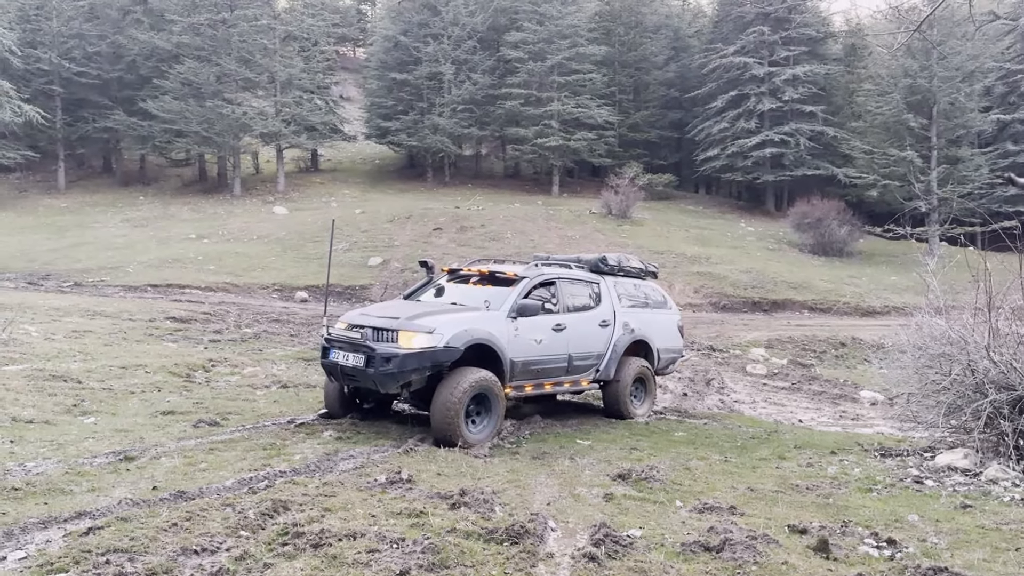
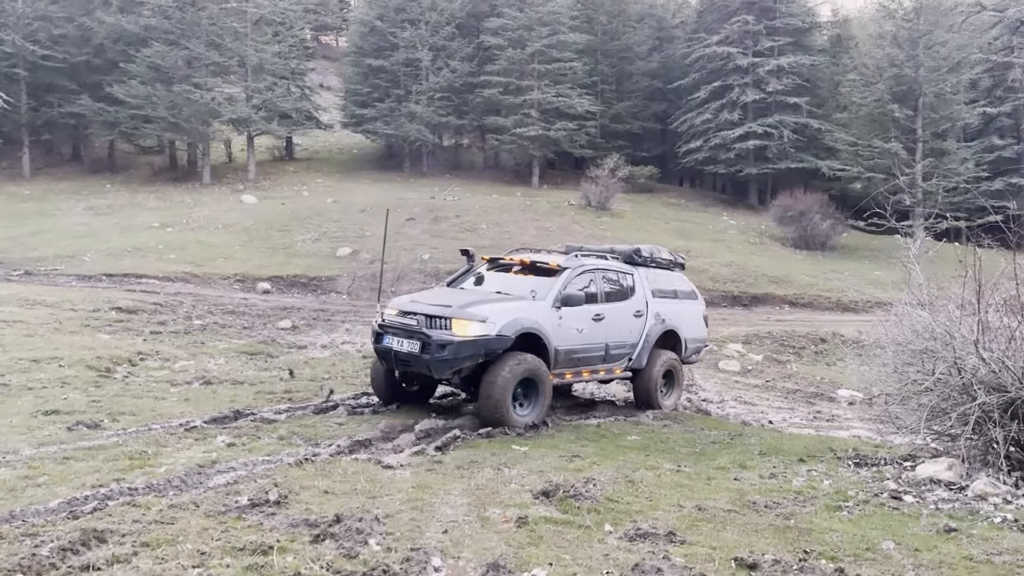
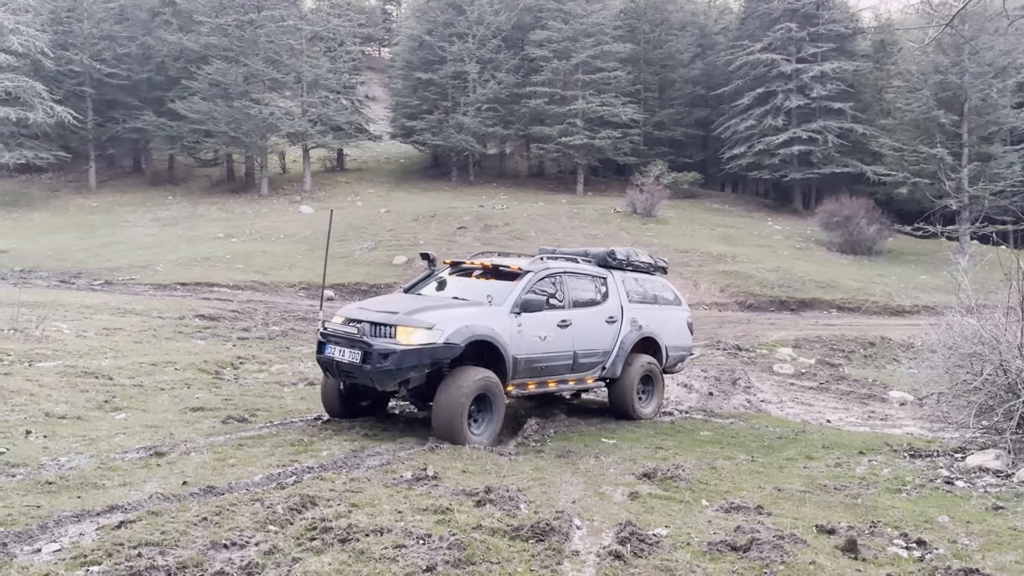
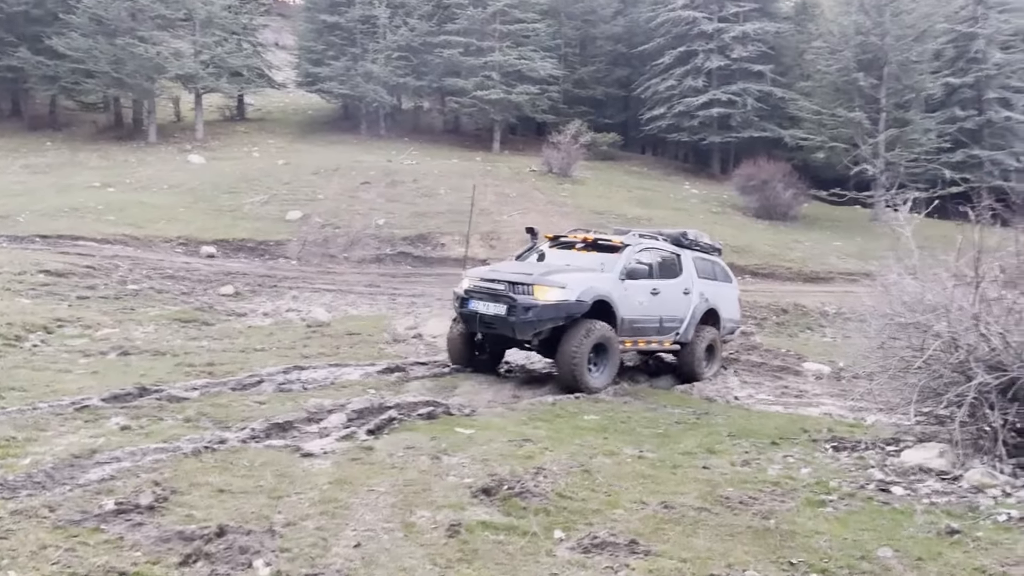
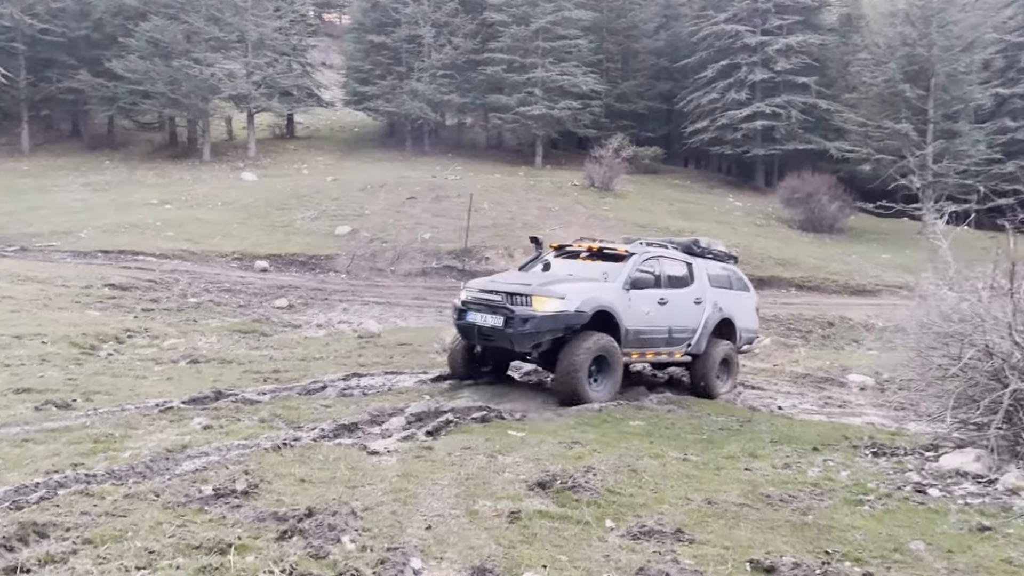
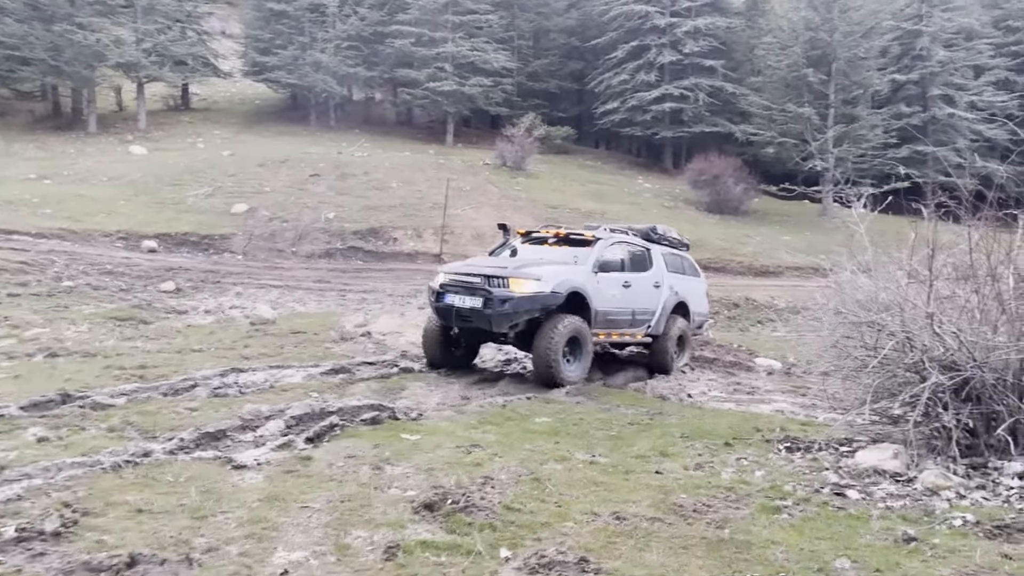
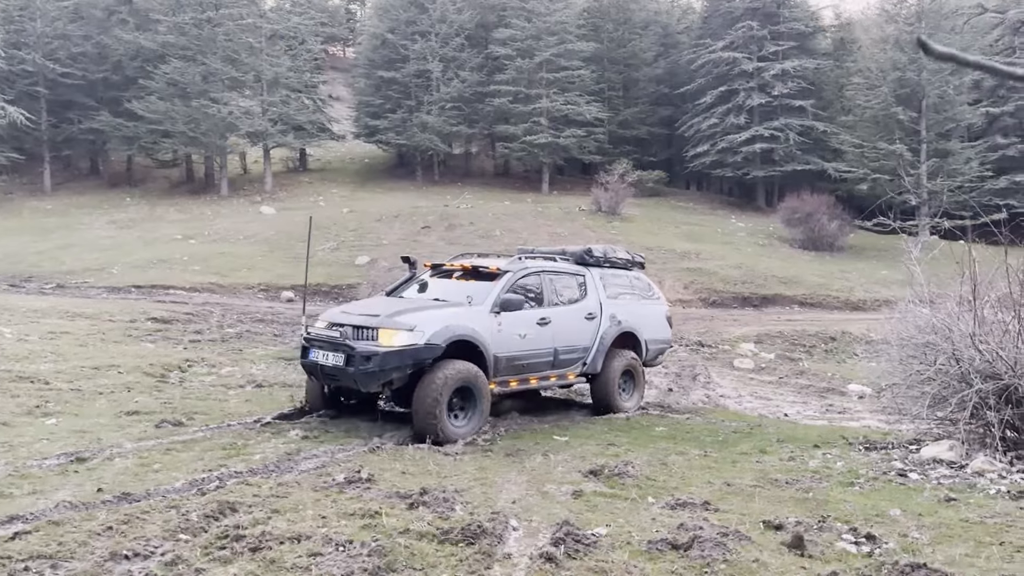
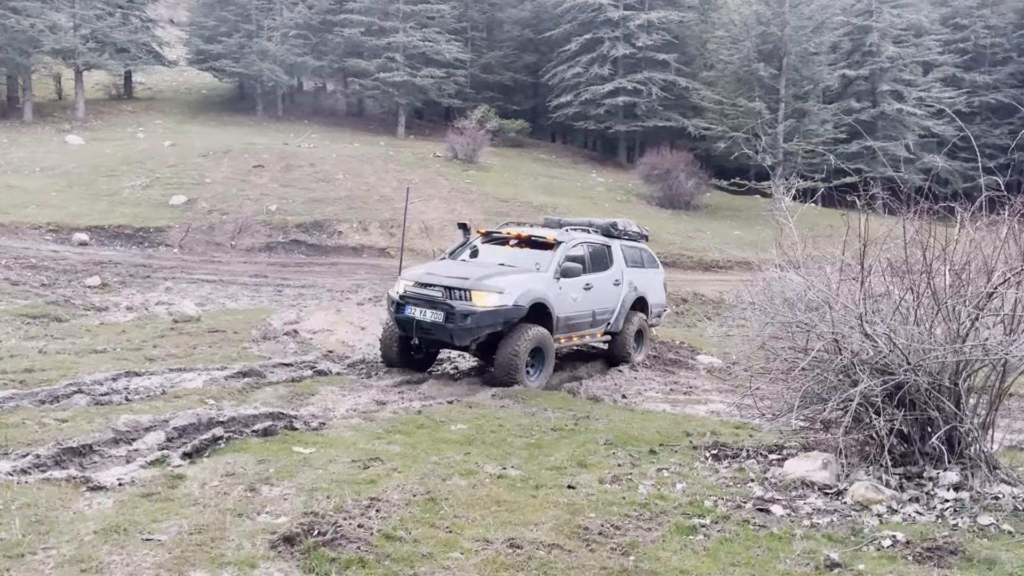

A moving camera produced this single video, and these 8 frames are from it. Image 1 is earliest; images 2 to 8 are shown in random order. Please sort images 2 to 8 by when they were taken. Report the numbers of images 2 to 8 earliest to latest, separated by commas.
3, 7, 2, 5, 4, 6, 8
